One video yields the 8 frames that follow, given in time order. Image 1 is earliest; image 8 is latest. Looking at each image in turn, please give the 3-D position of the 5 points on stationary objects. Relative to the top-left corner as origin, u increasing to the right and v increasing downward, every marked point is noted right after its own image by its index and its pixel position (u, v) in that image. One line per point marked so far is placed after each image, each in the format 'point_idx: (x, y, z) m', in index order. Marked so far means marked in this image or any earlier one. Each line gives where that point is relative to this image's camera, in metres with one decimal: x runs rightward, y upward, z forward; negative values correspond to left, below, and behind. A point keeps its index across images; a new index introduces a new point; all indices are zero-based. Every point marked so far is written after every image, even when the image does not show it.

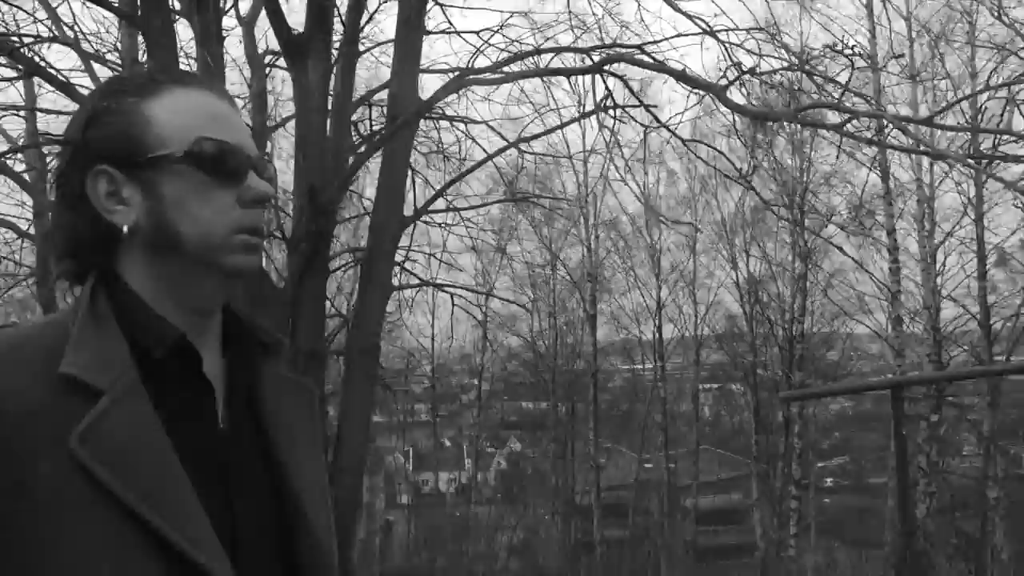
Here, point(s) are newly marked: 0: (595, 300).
0: (+2.2, -0.3, +17.3) m
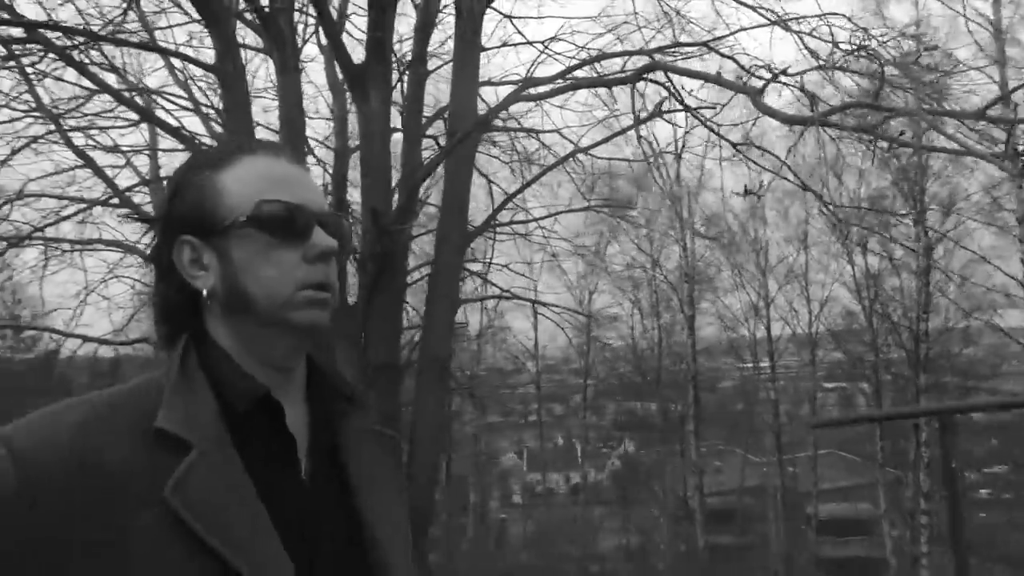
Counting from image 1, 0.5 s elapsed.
0: (+4.8, -0.3, +16.8) m
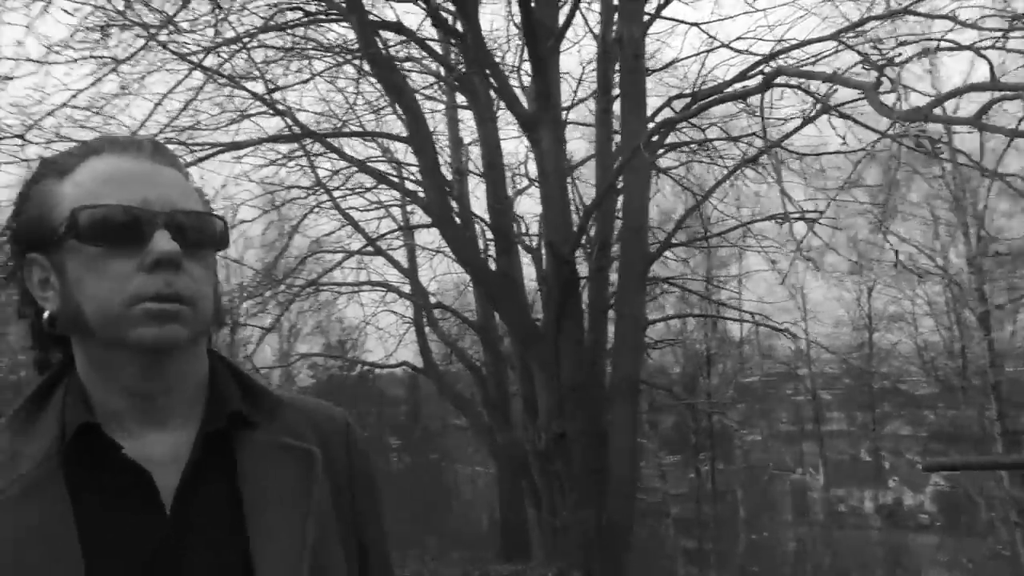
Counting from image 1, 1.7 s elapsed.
0: (+10.6, 0.0, +13.7) m
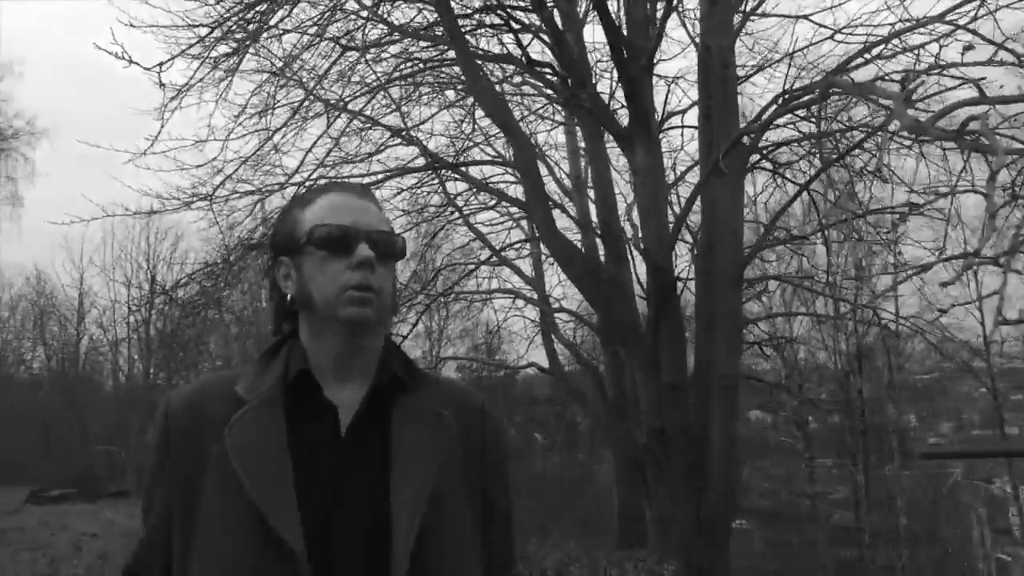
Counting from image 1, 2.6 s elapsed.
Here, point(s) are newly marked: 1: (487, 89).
0: (+13.1, +0.3, +11.5) m
1: (-0.3, +1.7, +6.3) m
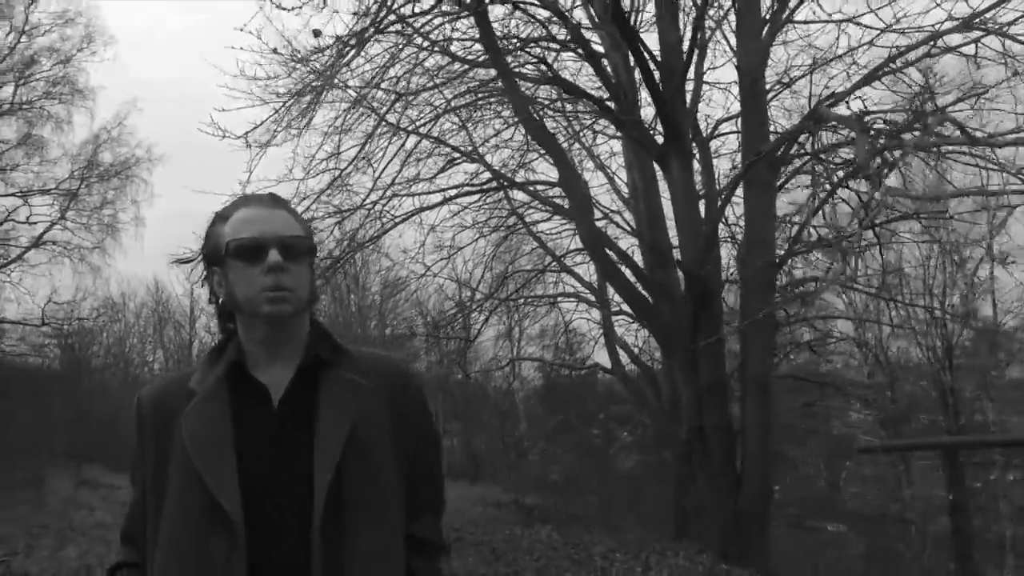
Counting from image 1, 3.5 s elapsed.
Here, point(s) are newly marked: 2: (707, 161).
0: (+14.2, +0.6, +10.2) m
1: (+0.3, +1.7, +6.8) m
2: (+2.3, +1.5, +7.6) m
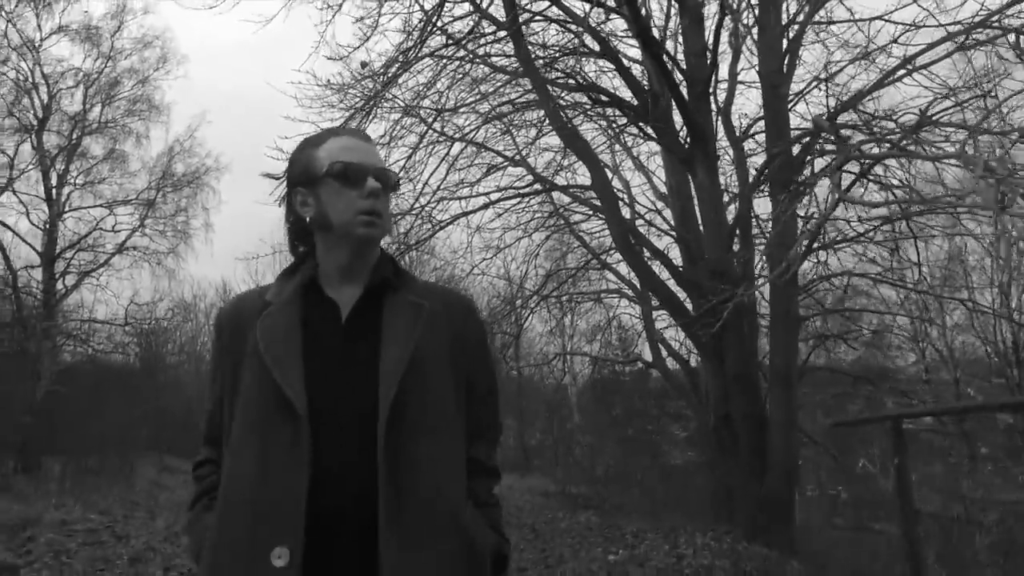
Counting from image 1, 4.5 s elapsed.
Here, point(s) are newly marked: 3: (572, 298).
0: (+14.9, +0.8, +9.4) m
1: (+0.7, +1.7, +7.2) m
2: (+2.7, +1.5, +7.8) m
3: (+1.1, -0.2, +12.1) m
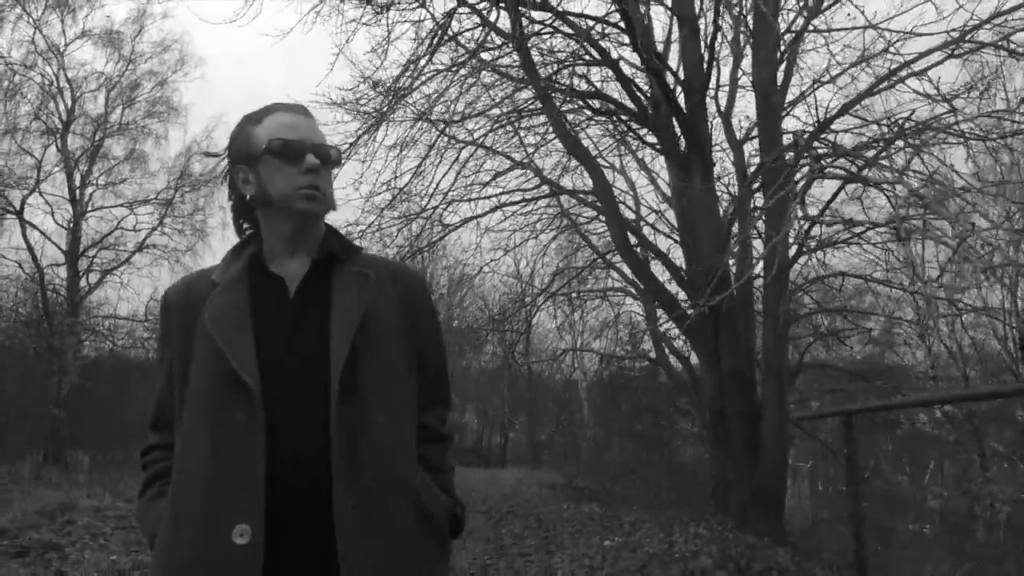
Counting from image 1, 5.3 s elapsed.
0: (+15.0, +0.8, +9.4) m
1: (+0.7, +1.7, +7.4) m
2: (+2.8, +1.6, +8.0) m
3: (+1.3, -0.1, +12.3) m
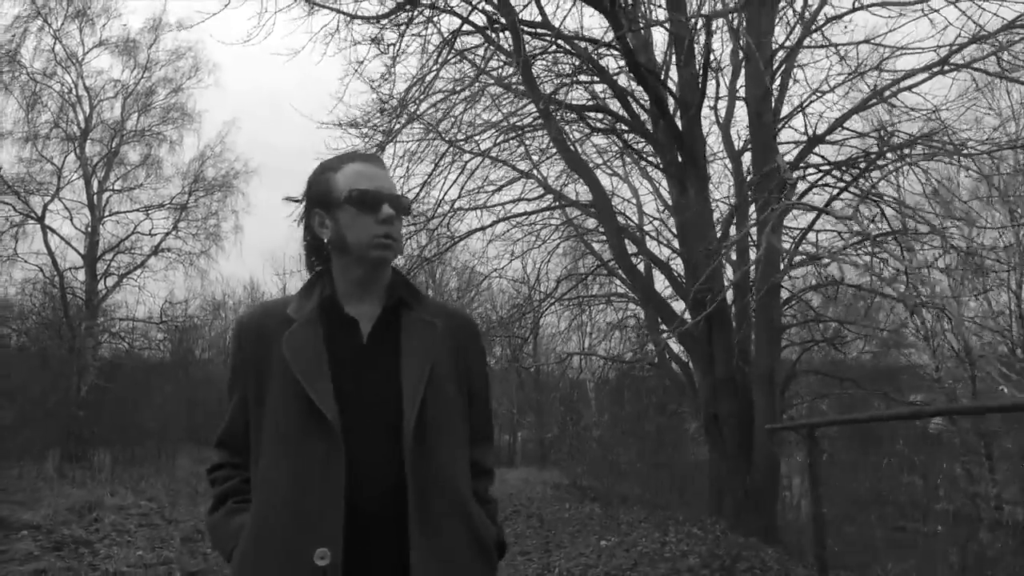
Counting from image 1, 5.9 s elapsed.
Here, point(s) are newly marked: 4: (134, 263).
0: (+15.1, +0.7, +9.5) m
1: (+0.8, +1.6, +7.7) m
2: (+2.9, +1.5, +8.2) m
3: (+1.4, -0.2, +12.5) m
4: (-11.0, +0.8, +18.8) m
